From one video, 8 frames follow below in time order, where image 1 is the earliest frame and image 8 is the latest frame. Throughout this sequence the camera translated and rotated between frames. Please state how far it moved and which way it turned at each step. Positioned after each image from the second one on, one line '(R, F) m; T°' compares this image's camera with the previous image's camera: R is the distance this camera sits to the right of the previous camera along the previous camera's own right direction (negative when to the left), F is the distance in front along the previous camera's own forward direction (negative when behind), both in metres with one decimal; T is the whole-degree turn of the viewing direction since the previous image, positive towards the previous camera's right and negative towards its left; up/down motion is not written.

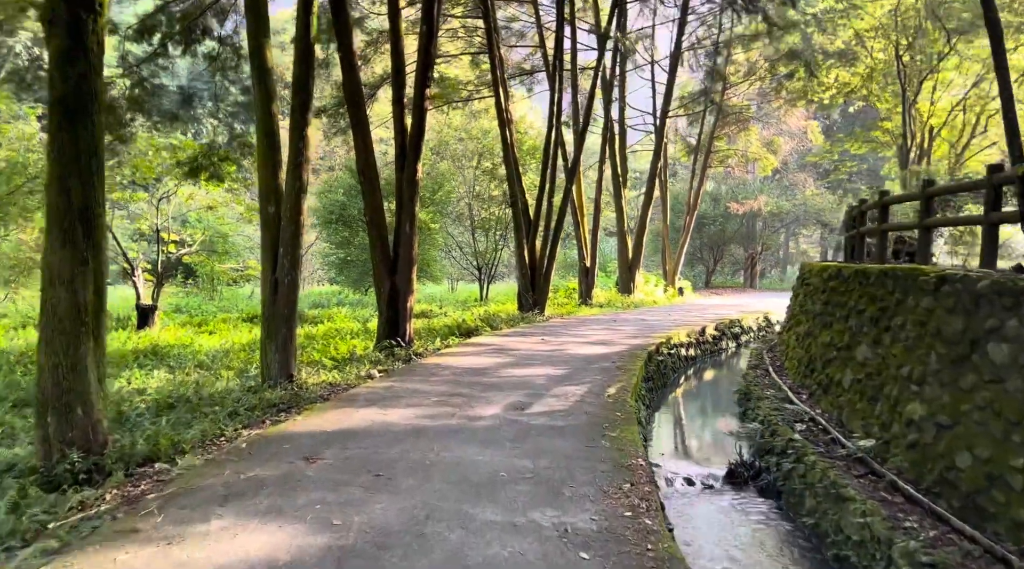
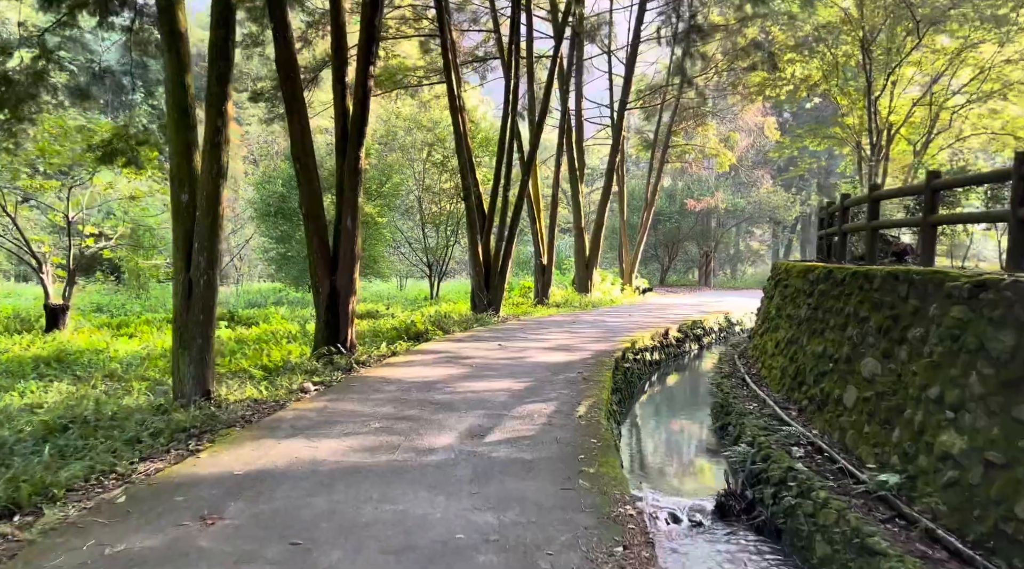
(-0.1, +1.2) m; +3°
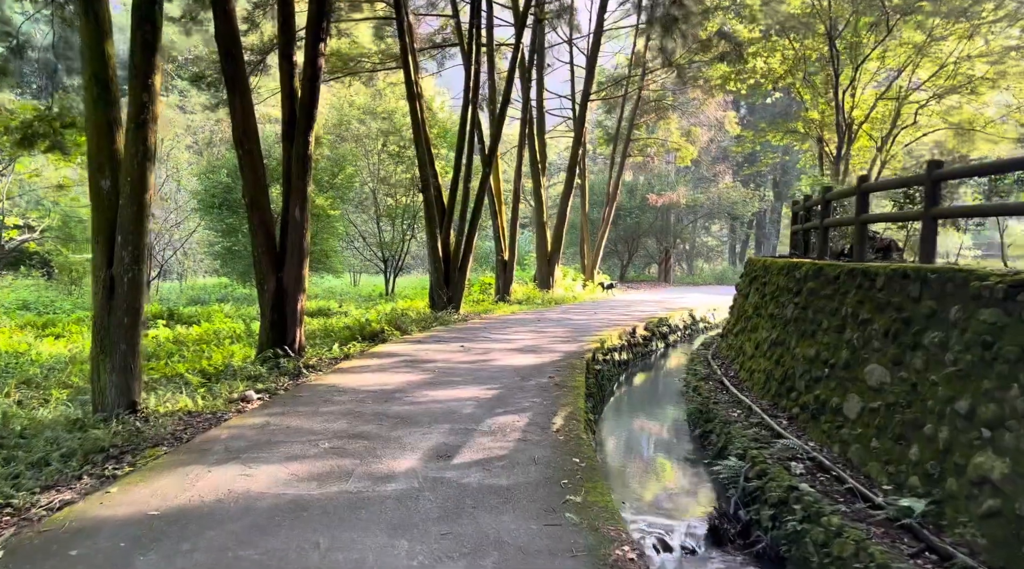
(-0.1, +0.8) m; +3°
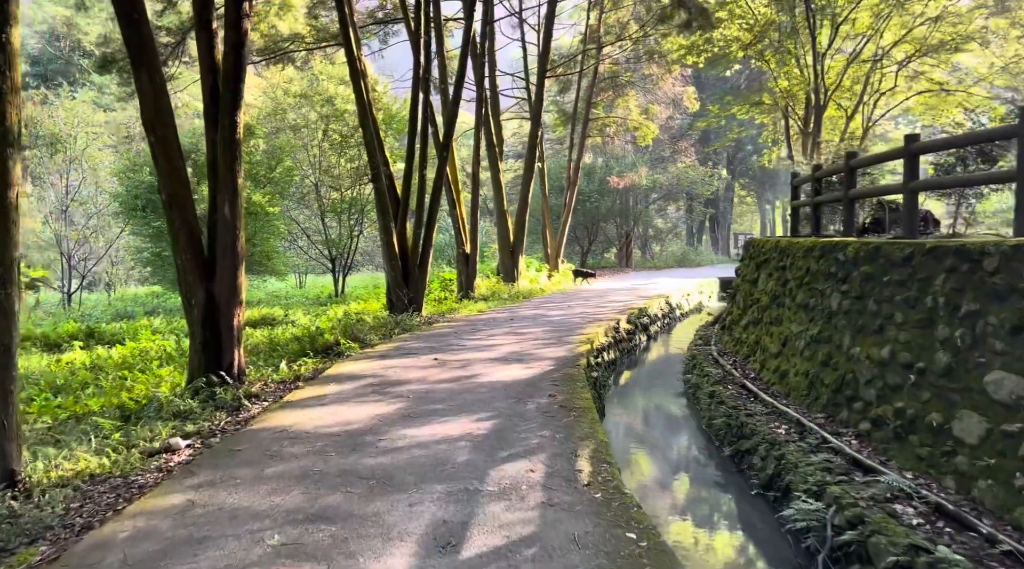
(-0.3, +1.7) m; +3°
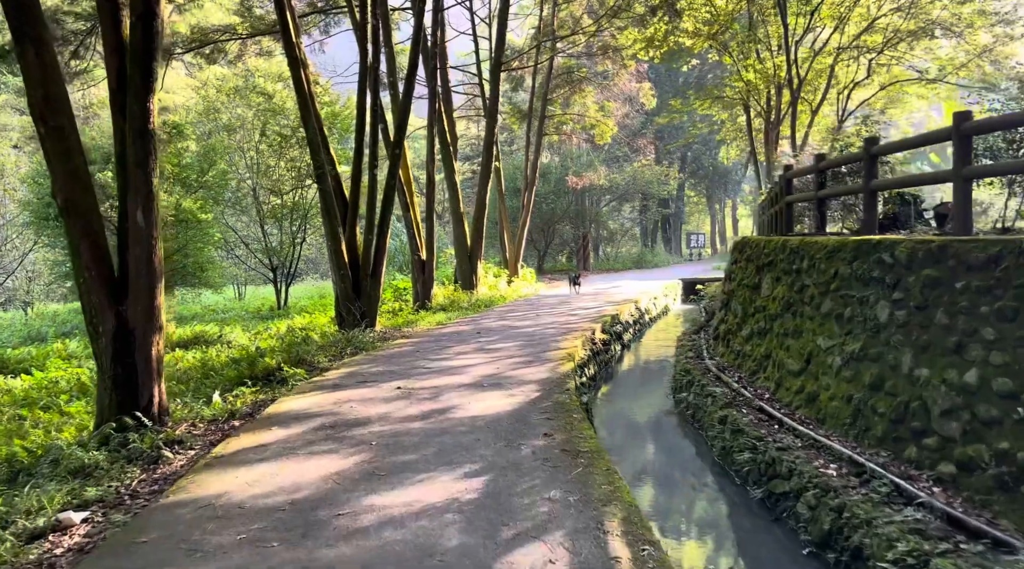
(-0.2, +1.4) m; +3°
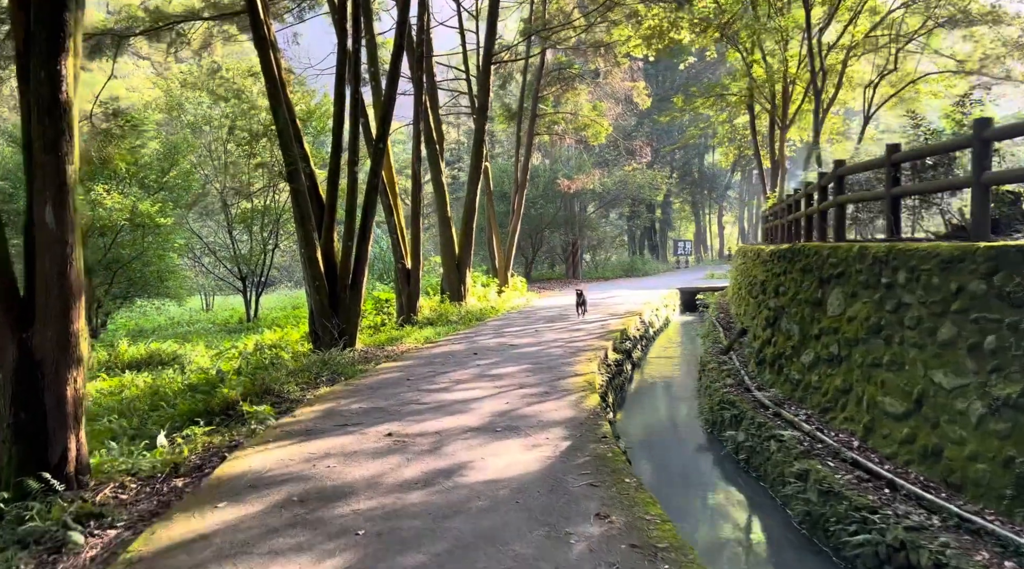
(-0.3, +1.7) m; +2°
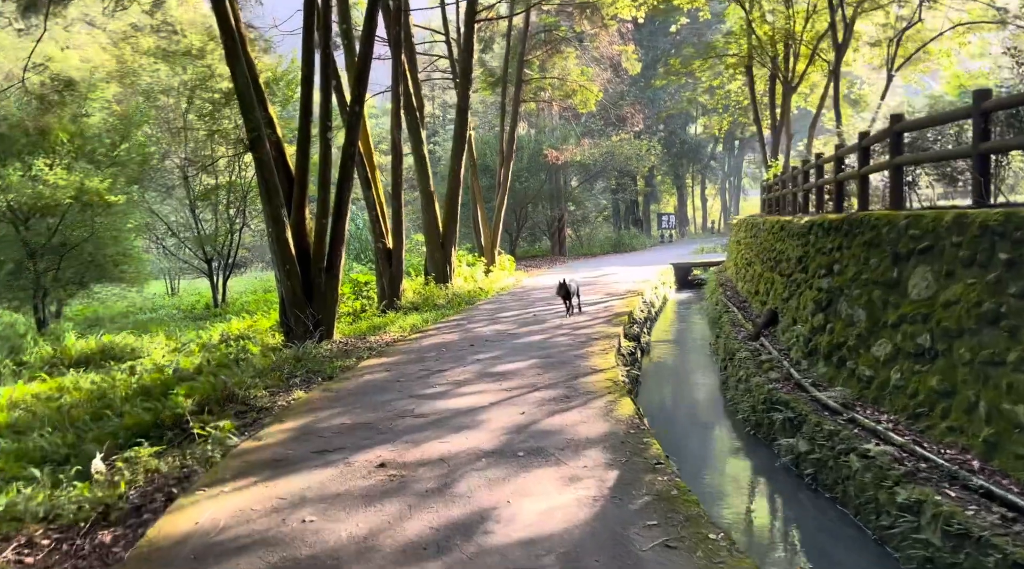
(-0.3, +1.4) m; +2°
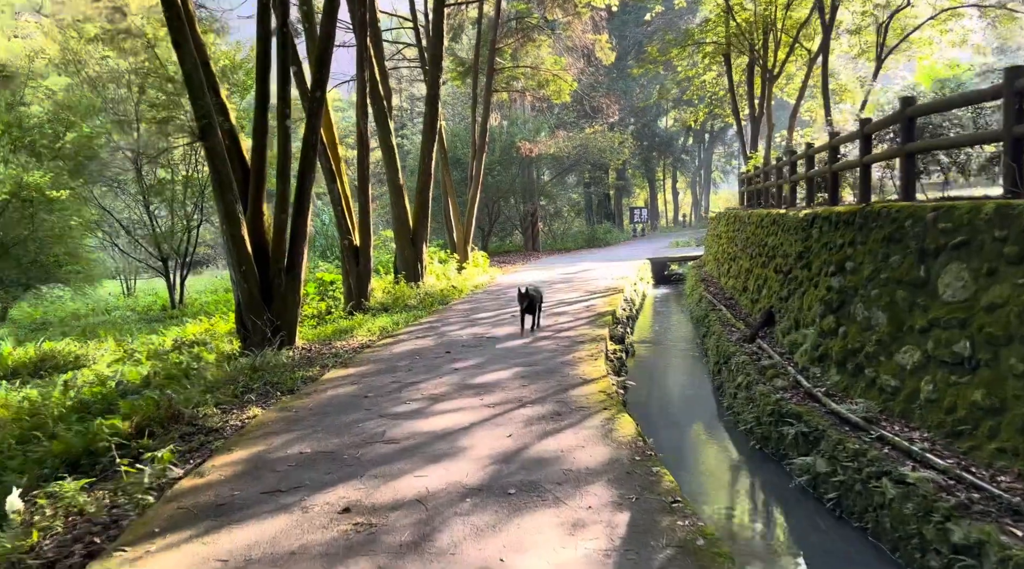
(-0.1, +0.8) m; +2°
